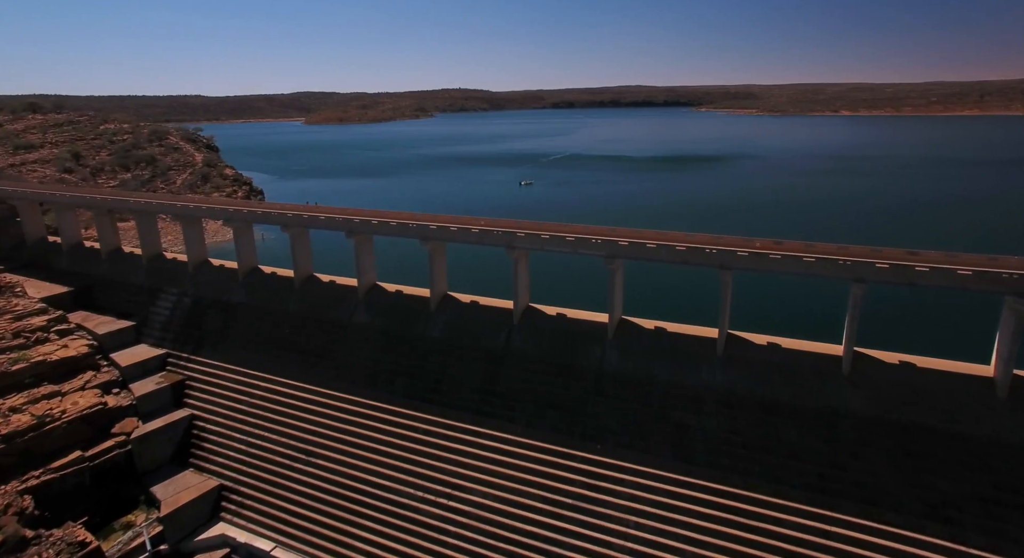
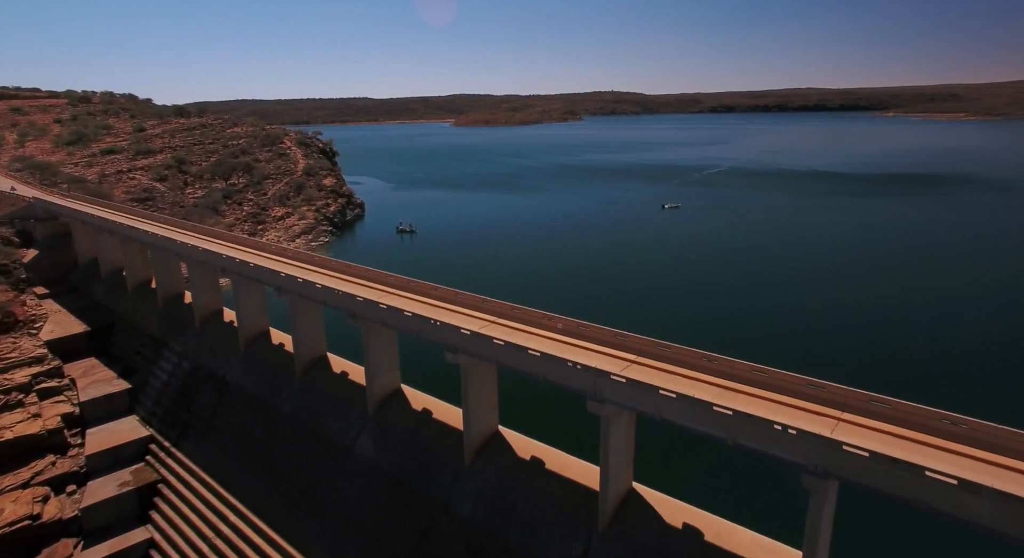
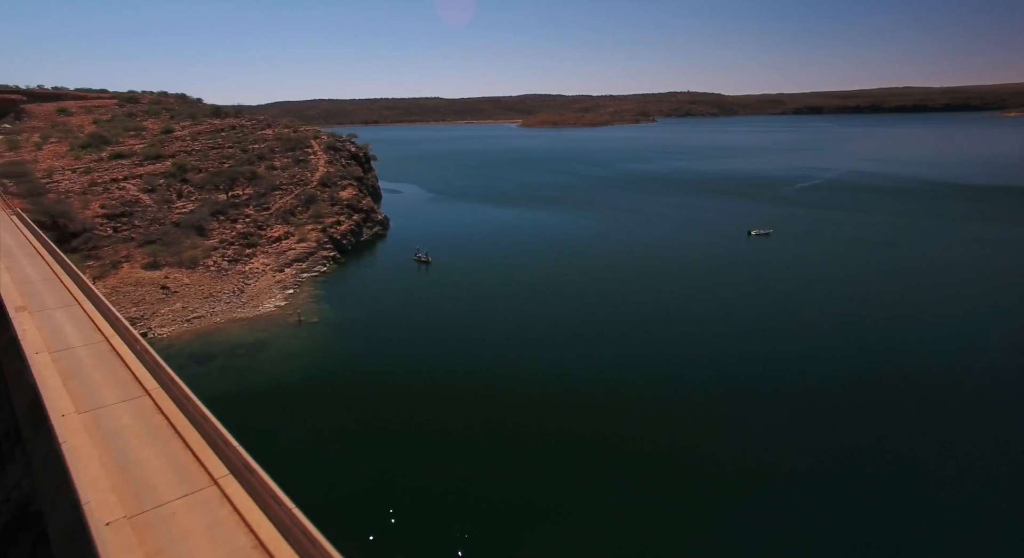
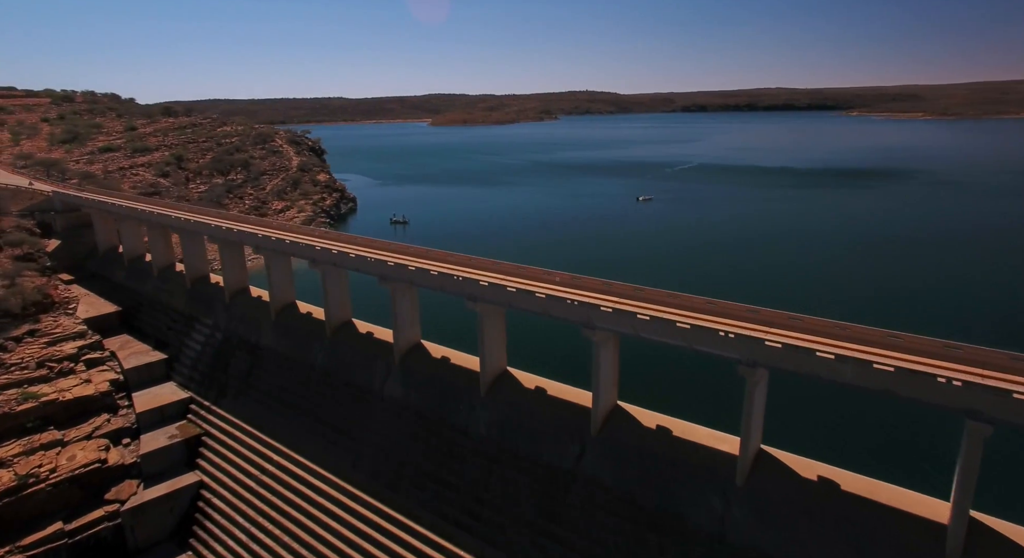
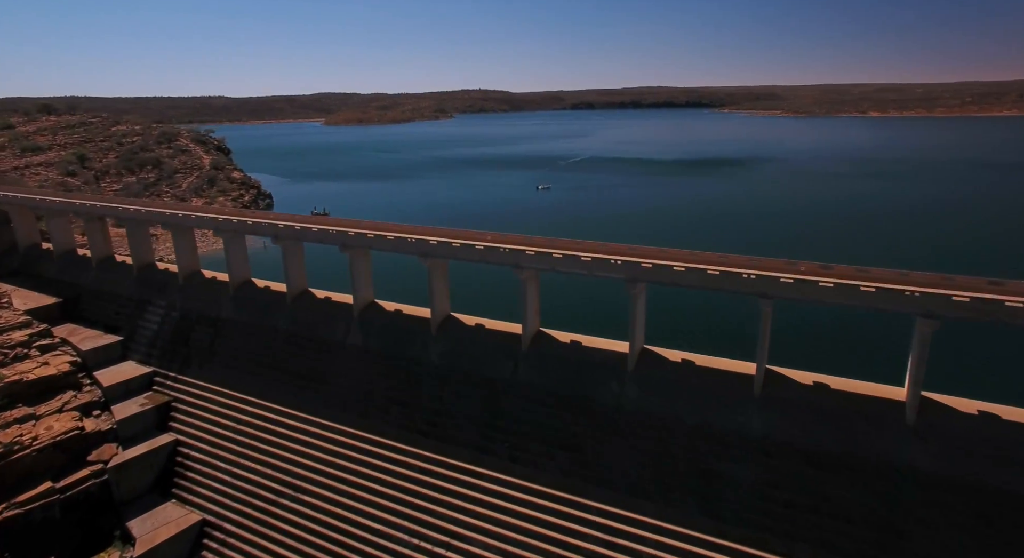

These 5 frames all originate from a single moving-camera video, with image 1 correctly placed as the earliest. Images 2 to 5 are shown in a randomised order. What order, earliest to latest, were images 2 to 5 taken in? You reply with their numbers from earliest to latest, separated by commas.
5, 4, 2, 3
